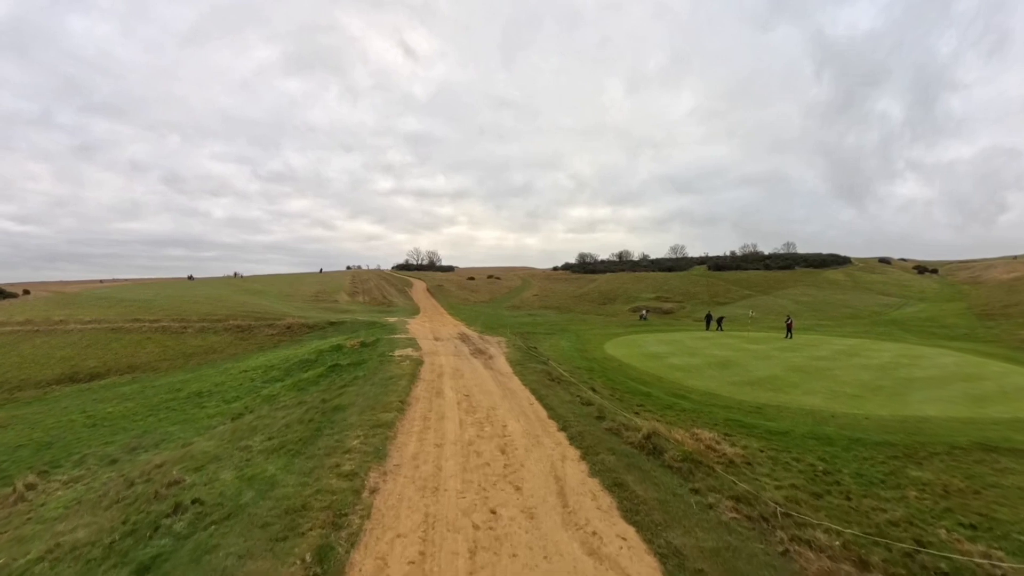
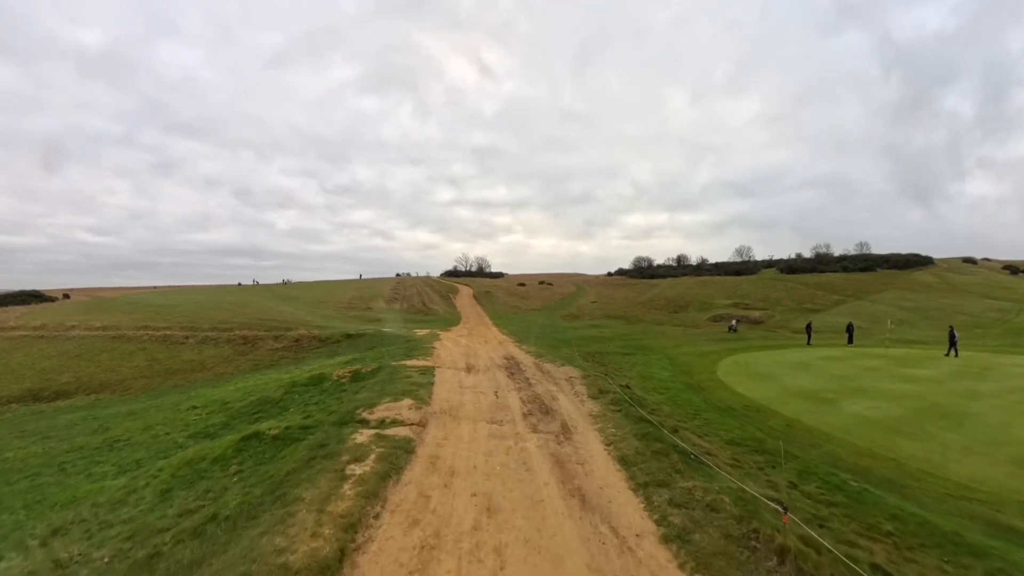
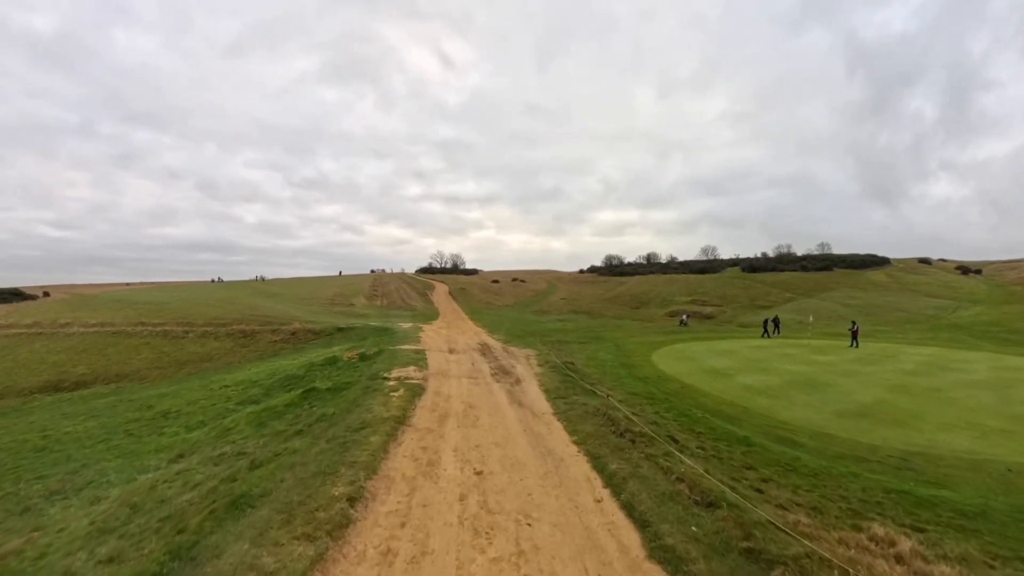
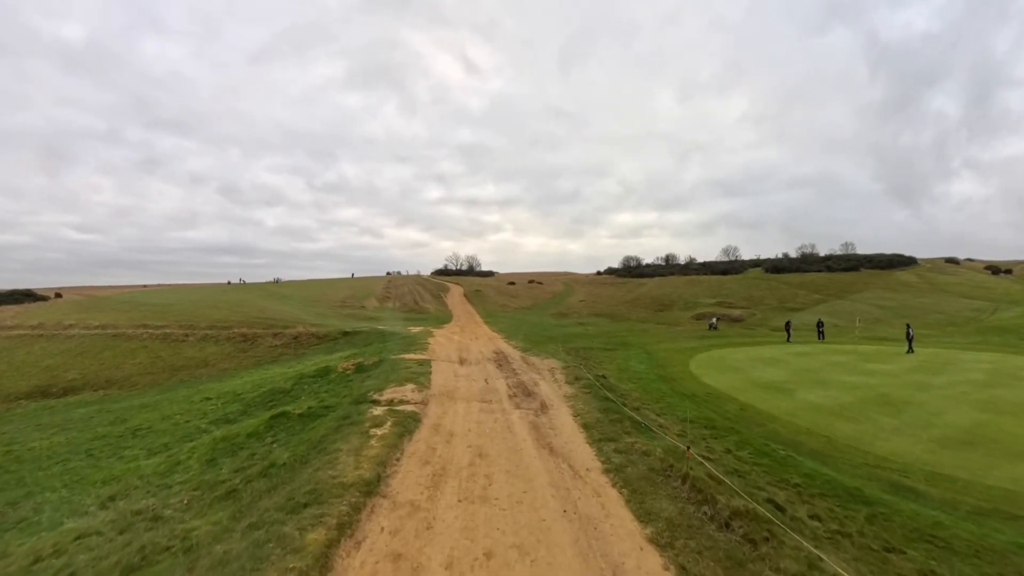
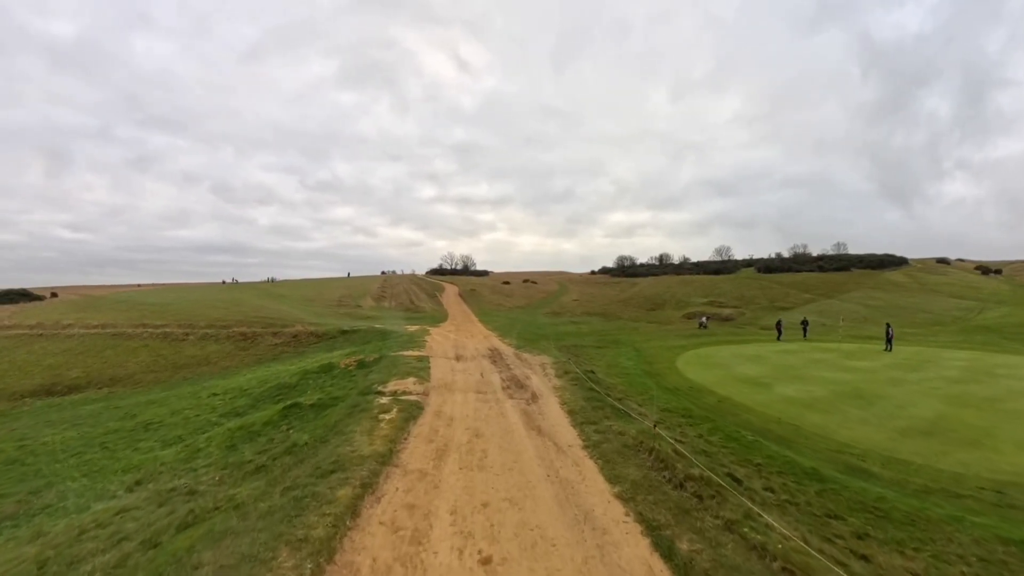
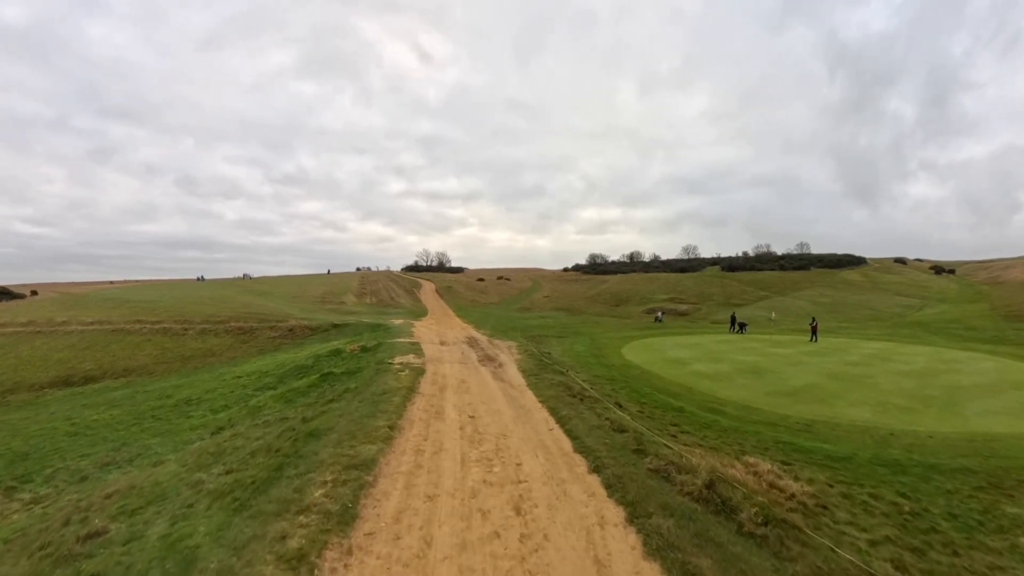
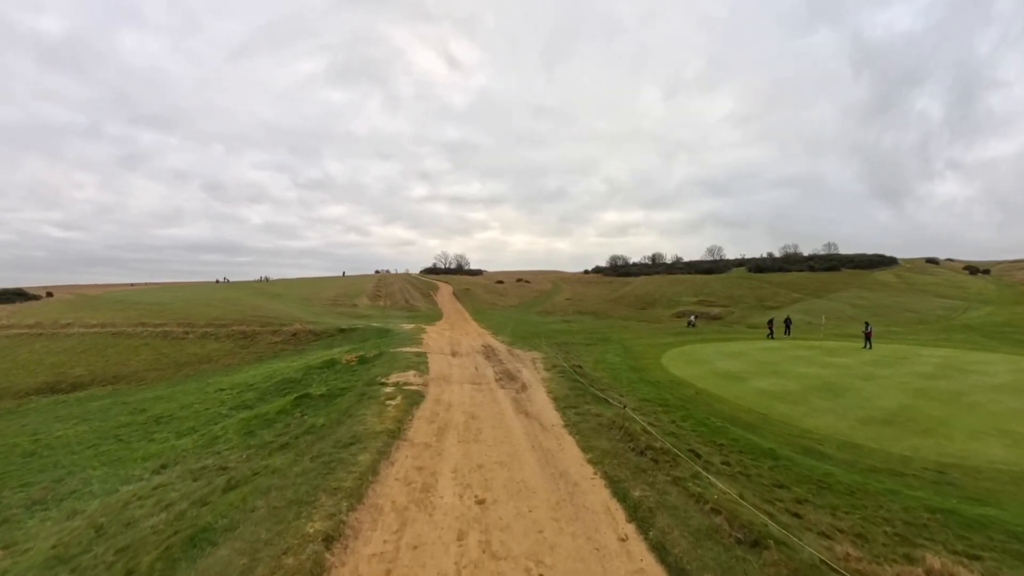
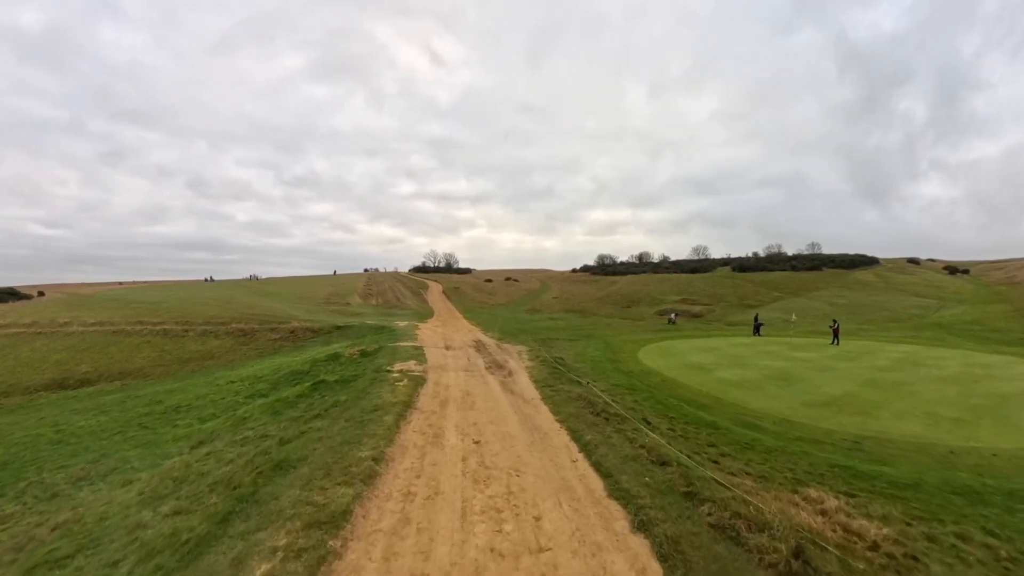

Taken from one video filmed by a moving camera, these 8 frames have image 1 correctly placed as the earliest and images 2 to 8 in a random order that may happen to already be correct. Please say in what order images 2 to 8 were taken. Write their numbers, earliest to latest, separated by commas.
6, 8, 3, 7, 5, 4, 2
